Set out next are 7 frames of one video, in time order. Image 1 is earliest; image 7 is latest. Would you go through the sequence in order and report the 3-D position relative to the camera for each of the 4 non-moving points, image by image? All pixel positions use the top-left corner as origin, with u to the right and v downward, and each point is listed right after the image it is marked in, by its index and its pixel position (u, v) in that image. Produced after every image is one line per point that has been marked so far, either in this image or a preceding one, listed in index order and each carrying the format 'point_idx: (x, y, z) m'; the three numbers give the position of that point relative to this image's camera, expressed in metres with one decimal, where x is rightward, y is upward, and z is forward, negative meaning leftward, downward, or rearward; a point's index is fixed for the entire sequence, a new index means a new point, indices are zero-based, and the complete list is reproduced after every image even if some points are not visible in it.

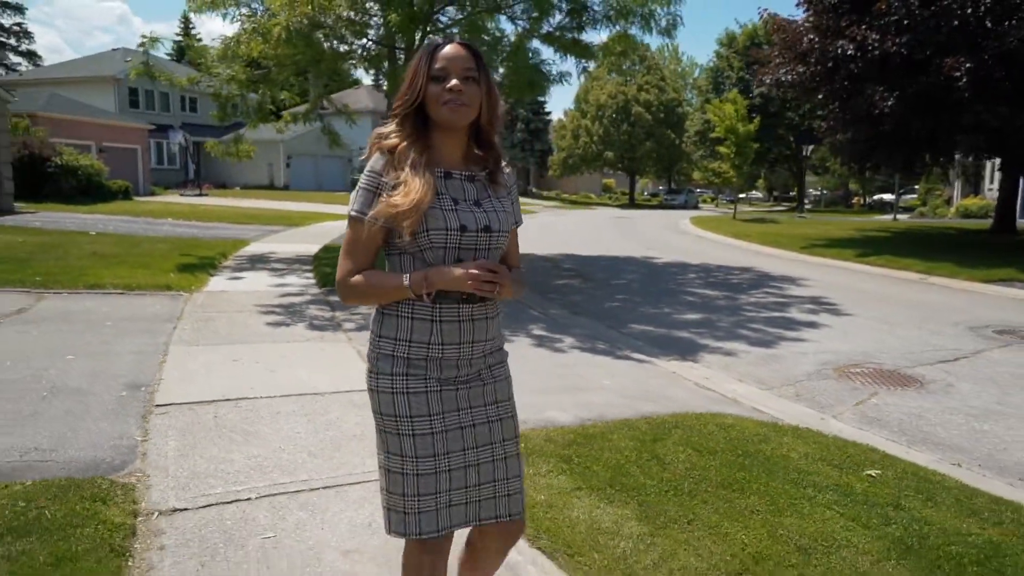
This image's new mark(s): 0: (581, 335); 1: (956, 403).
0: (+0.8, -0.5, +8.2) m
1: (+3.8, -1.0, +6.1) m
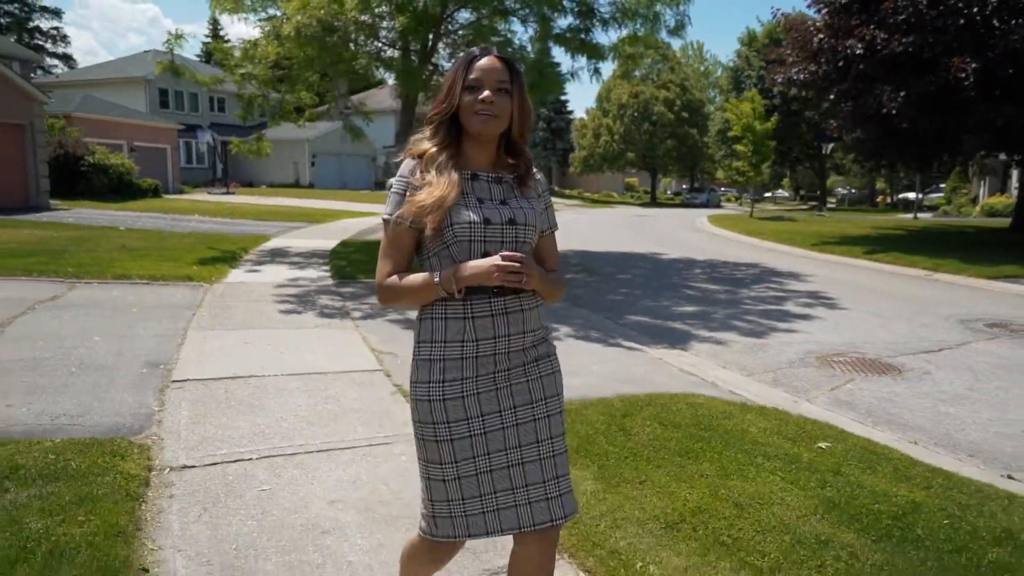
0: (+0.8, -0.4, +8.5) m
1: (+3.7, -0.9, +6.4) m
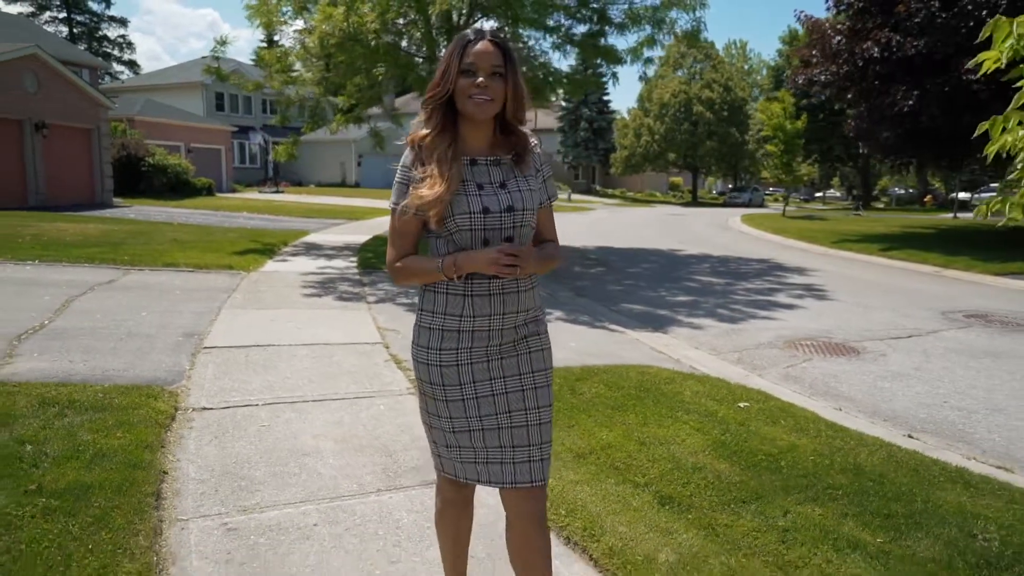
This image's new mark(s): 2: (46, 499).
0: (+0.8, -0.3, +9.3) m
1: (+3.6, -0.8, +7.0) m
2: (-2.1, -1.0, +3.3) m
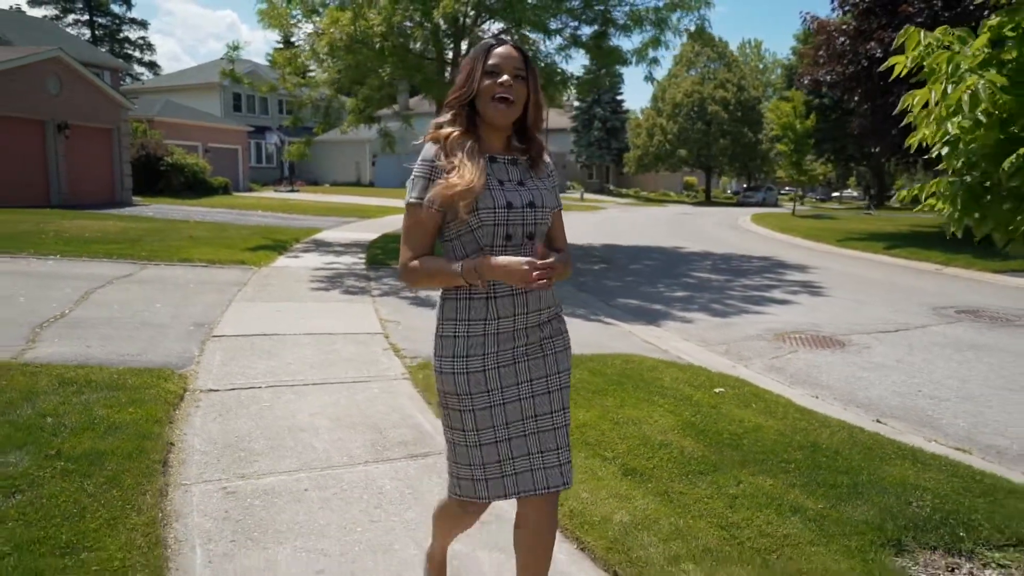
0: (+0.8, -0.2, +9.6) m
1: (+3.5, -0.7, +7.2) m
2: (-2.3, -0.9, +3.6) m
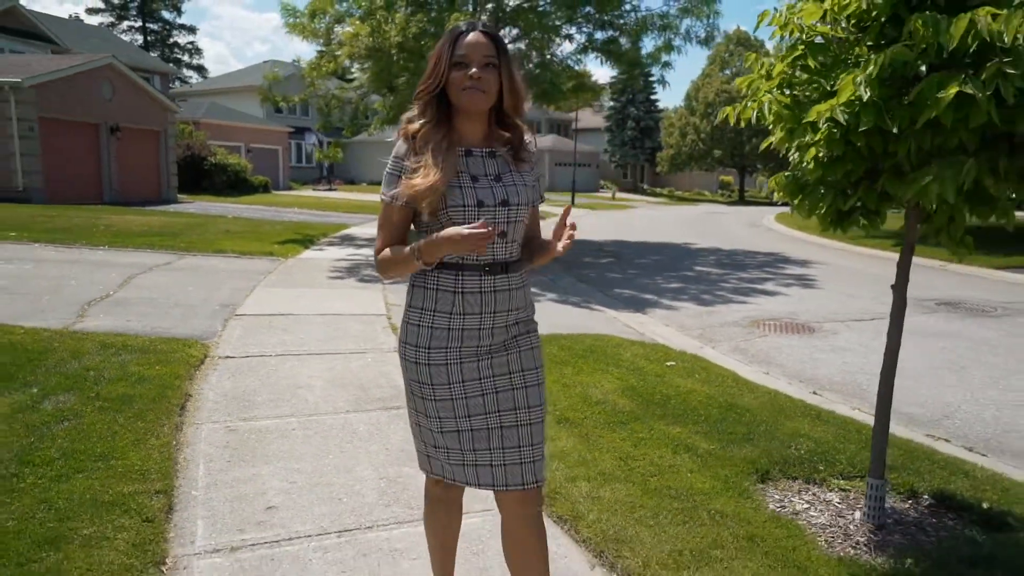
0: (+0.8, -0.1, +10.3) m
1: (+3.4, -0.6, +7.8) m
2: (-2.6, -0.7, +4.5) m
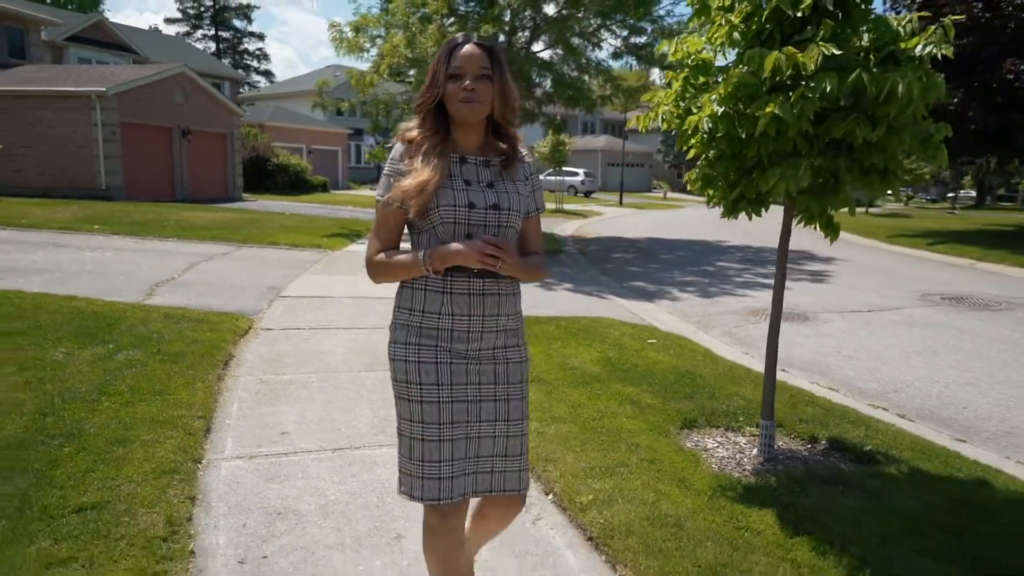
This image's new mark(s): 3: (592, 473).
0: (+1.1, +0.1, +11.0) m
1: (+3.5, -0.5, +8.3) m
2: (-2.7, -0.5, +5.5) m
3: (+0.4, -1.0, +3.7) m
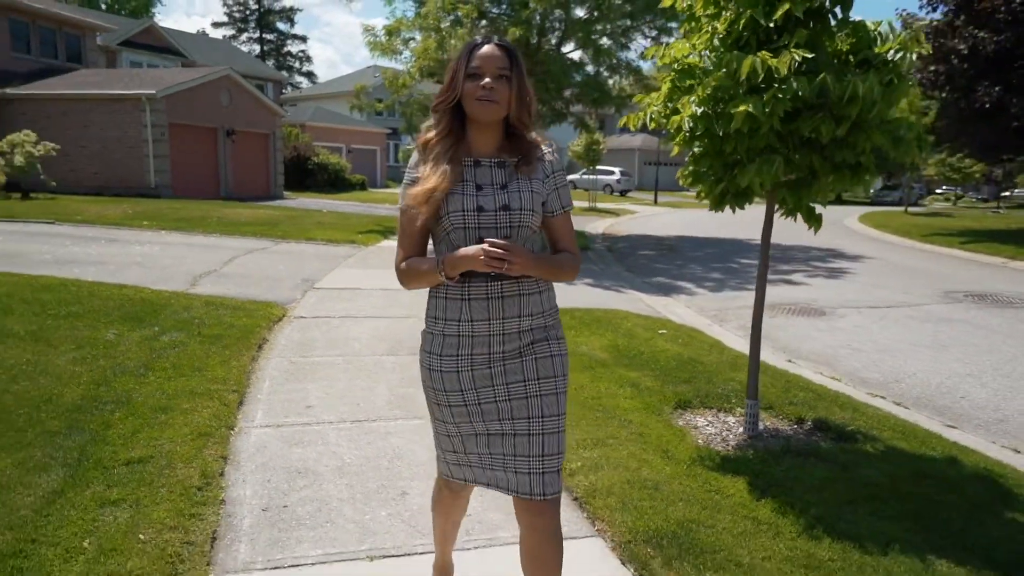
0: (+1.5, +0.1, +11.3) m
1: (+3.7, -0.4, +8.5) m
2: (-2.6, -0.4, +6.0) m
3: (+0.4, -0.9, +4.0) m
